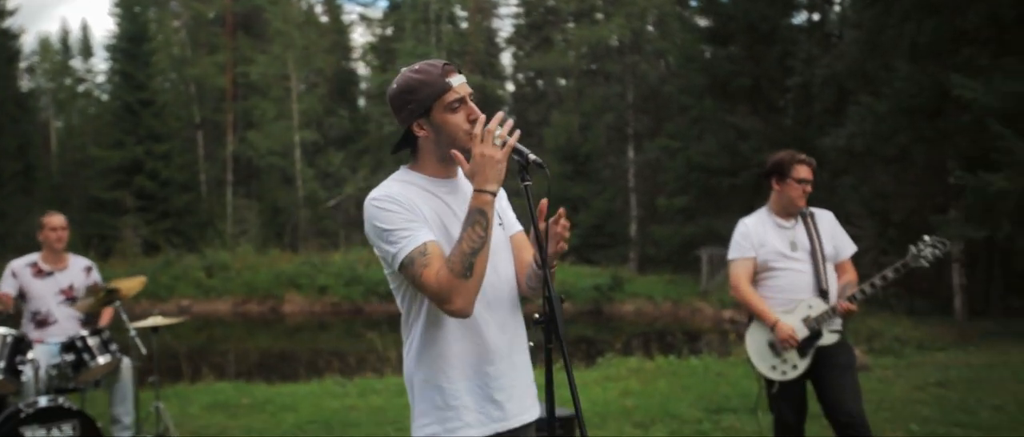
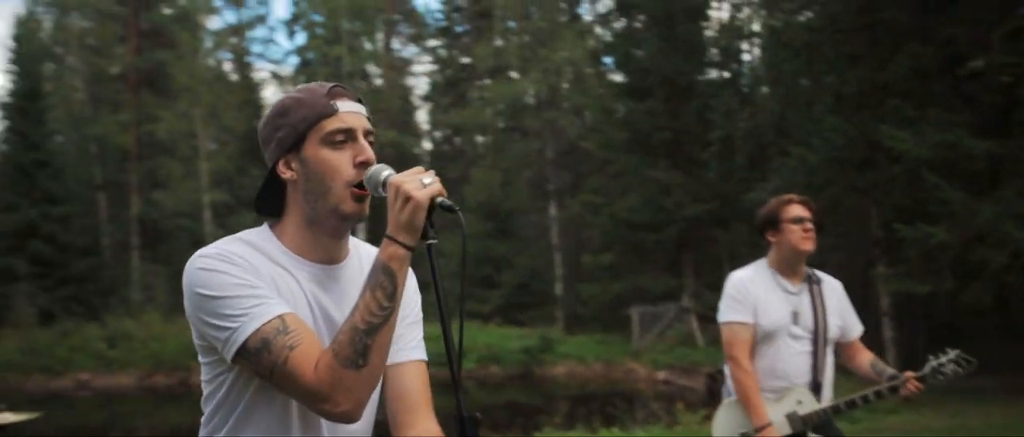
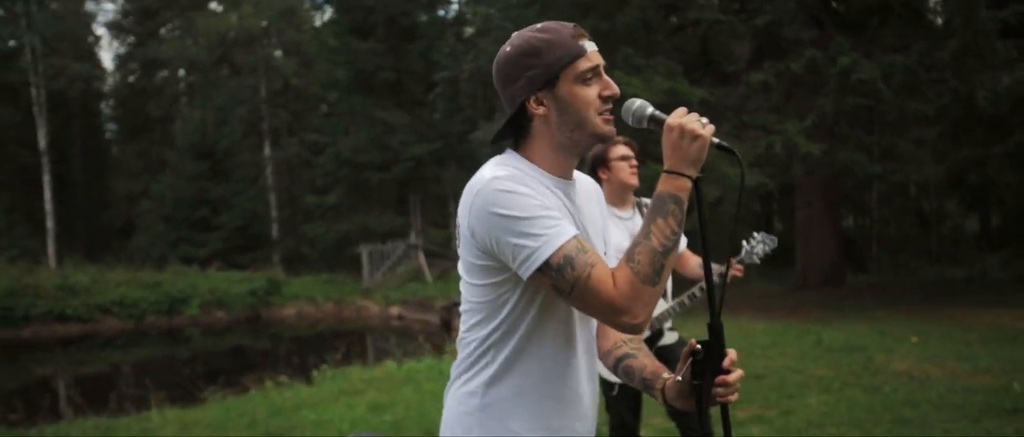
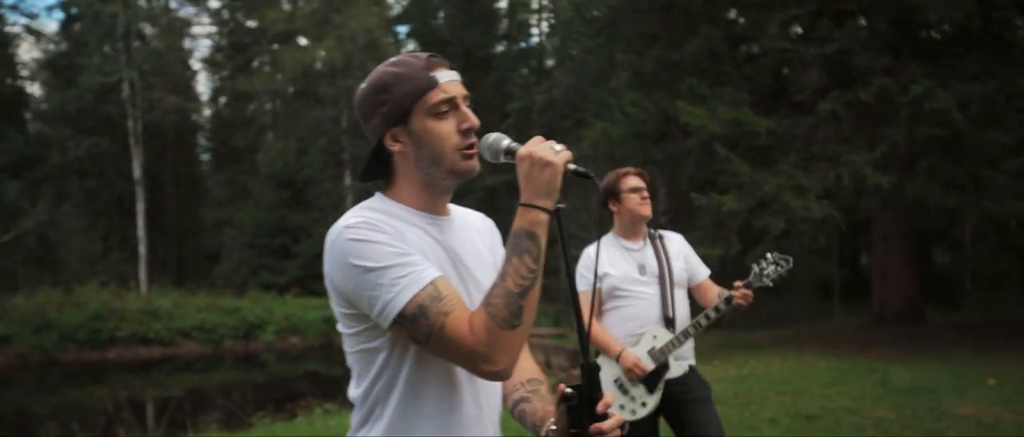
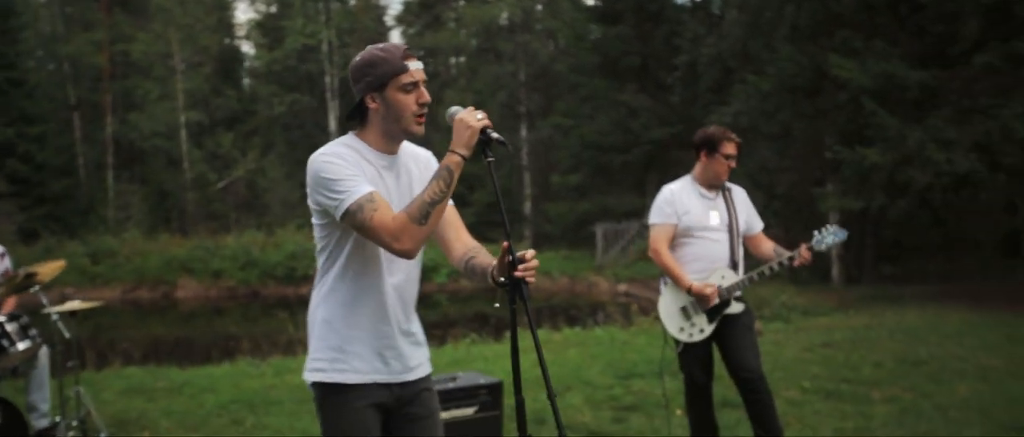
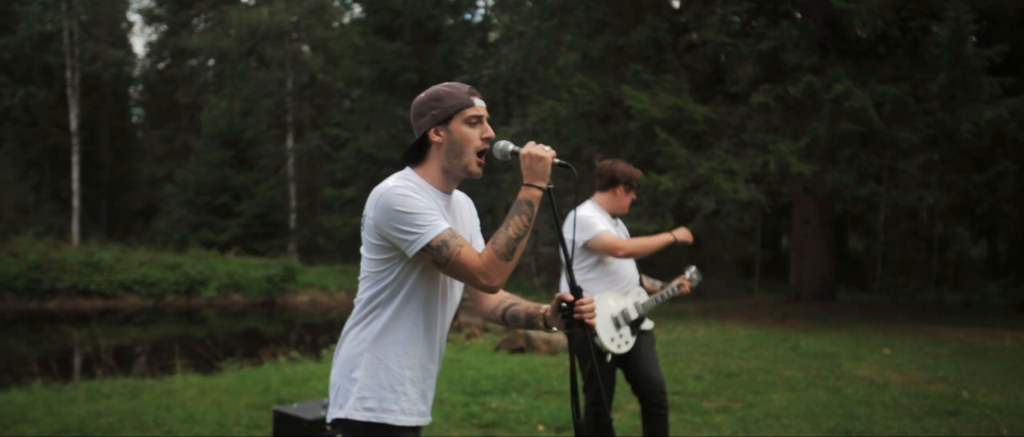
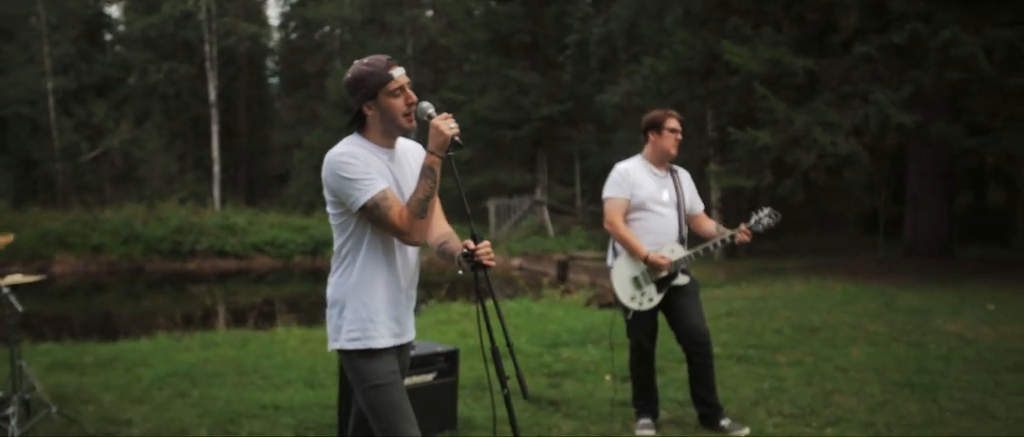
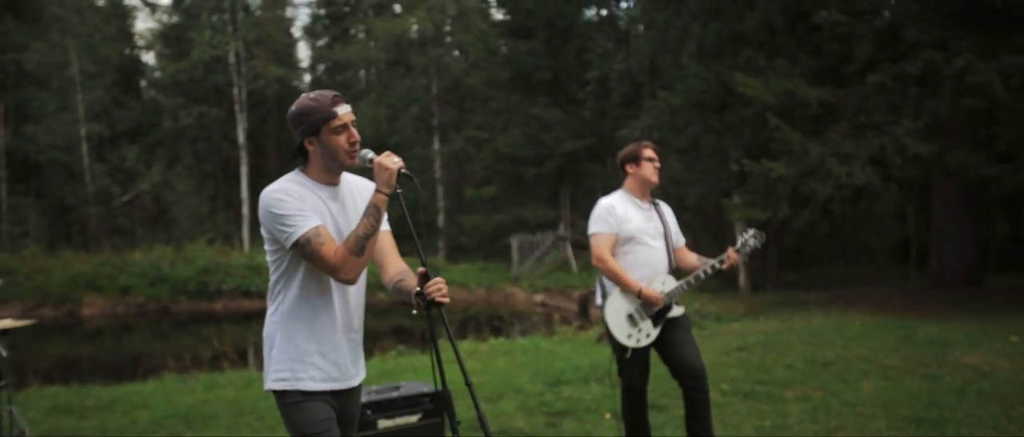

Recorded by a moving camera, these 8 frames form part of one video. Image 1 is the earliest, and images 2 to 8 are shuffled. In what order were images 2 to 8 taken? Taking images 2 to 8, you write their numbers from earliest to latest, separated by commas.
5, 8, 7, 6, 3, 4, 2
